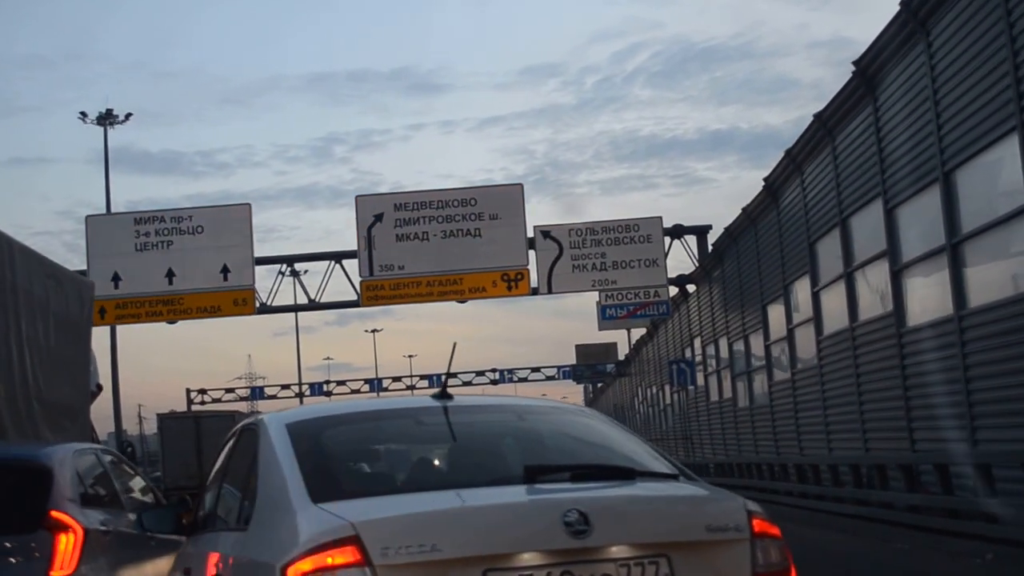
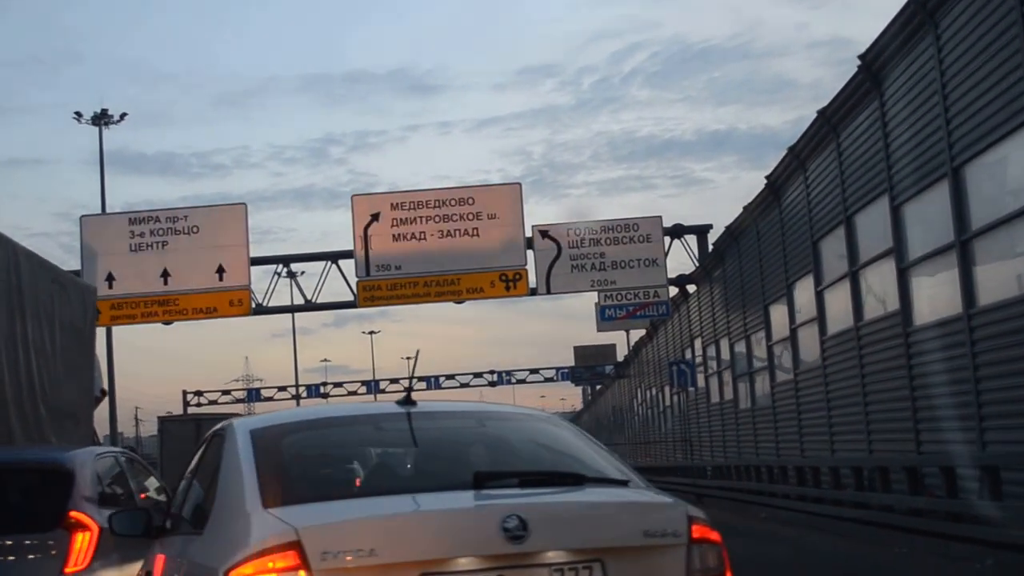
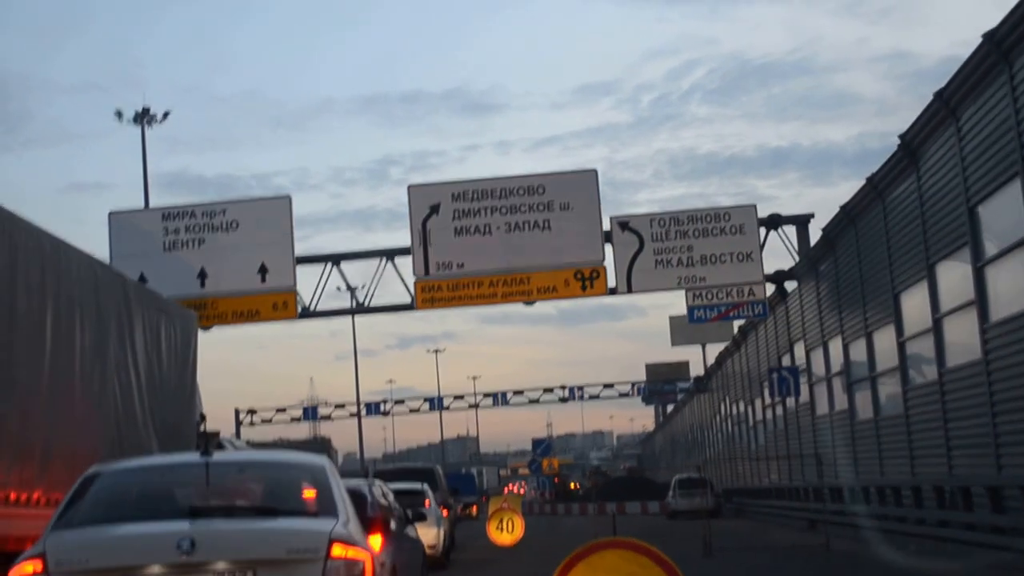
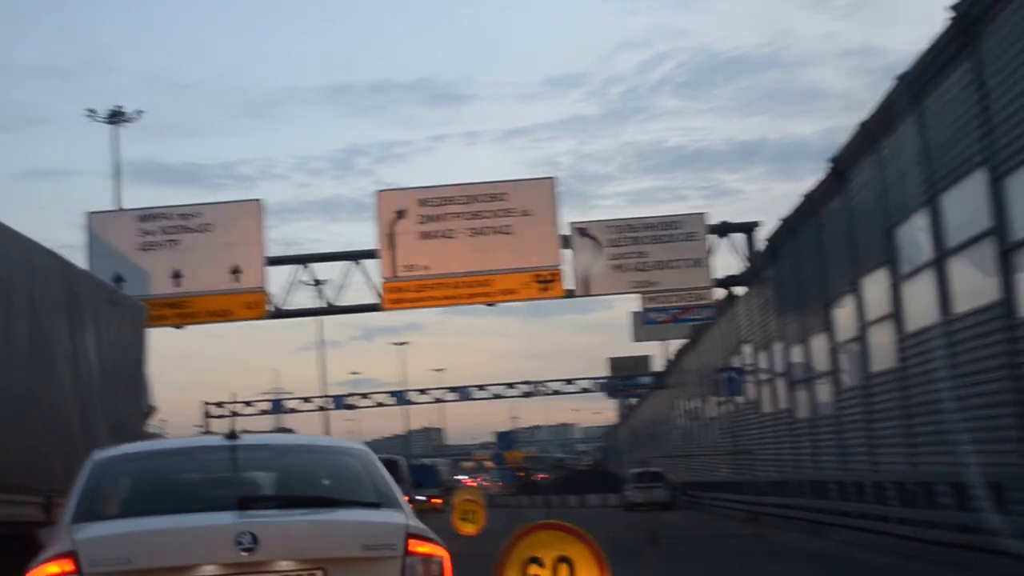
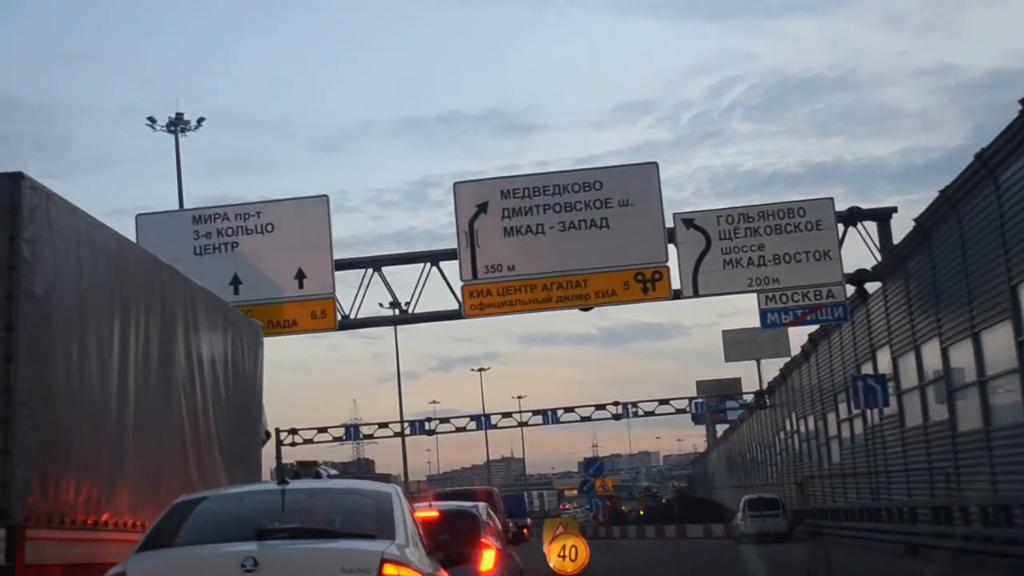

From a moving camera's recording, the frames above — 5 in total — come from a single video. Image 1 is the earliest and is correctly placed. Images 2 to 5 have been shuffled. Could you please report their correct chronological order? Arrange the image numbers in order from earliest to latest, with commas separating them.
2, 4, 3, 5
